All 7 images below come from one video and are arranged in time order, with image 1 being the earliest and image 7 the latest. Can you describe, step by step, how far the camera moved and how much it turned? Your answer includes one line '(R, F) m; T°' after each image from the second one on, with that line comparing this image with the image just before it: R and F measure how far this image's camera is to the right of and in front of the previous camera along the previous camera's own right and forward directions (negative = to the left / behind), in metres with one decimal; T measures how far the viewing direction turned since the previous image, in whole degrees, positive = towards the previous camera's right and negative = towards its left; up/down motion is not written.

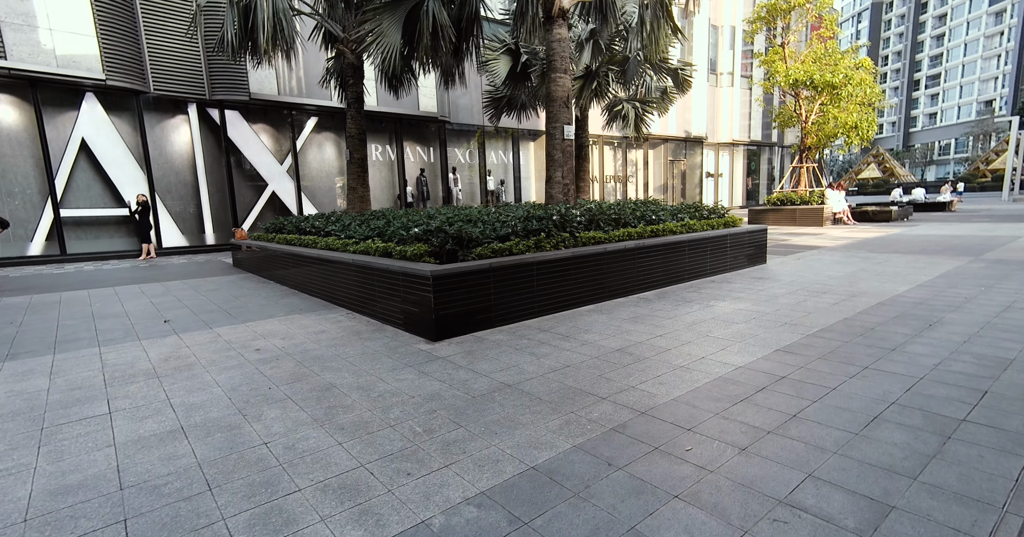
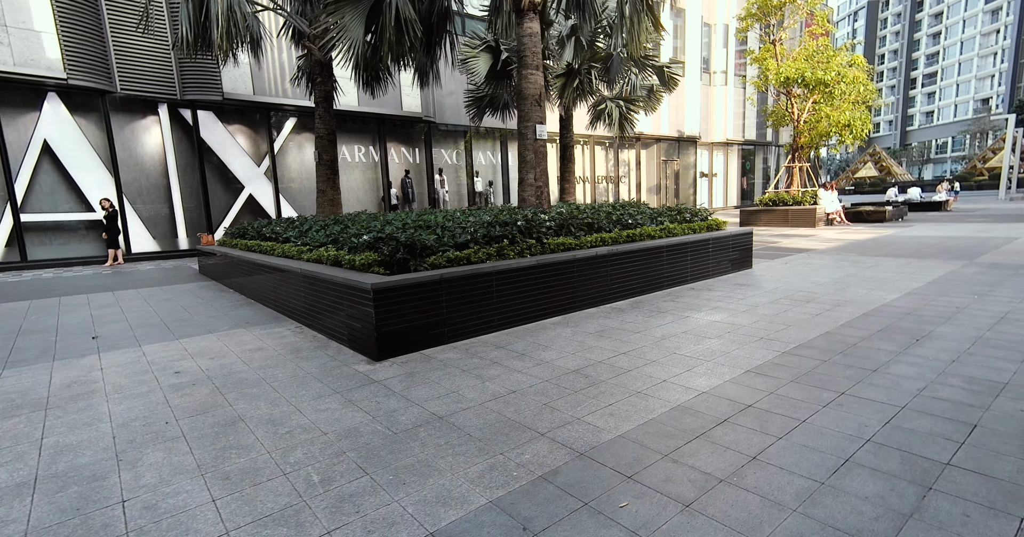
(+0.4, +0.4) m; 0°
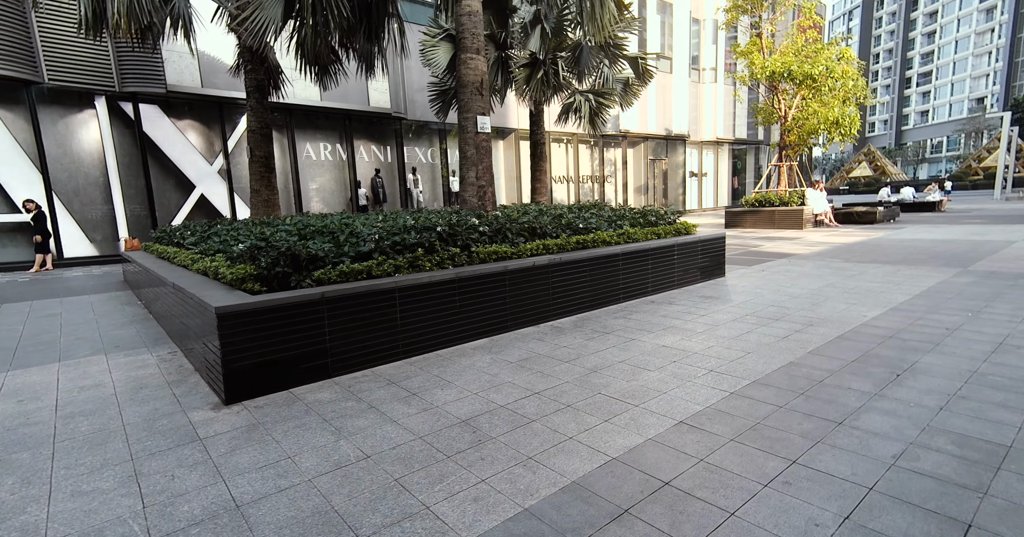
(+0.8, +0.9) m; 0°
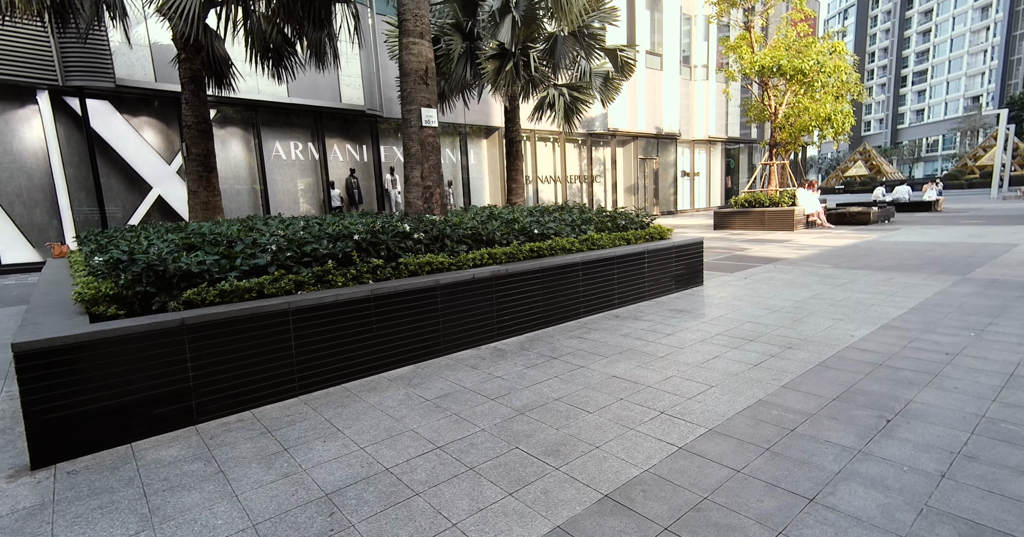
(+0.6, +0.8) m; 0°
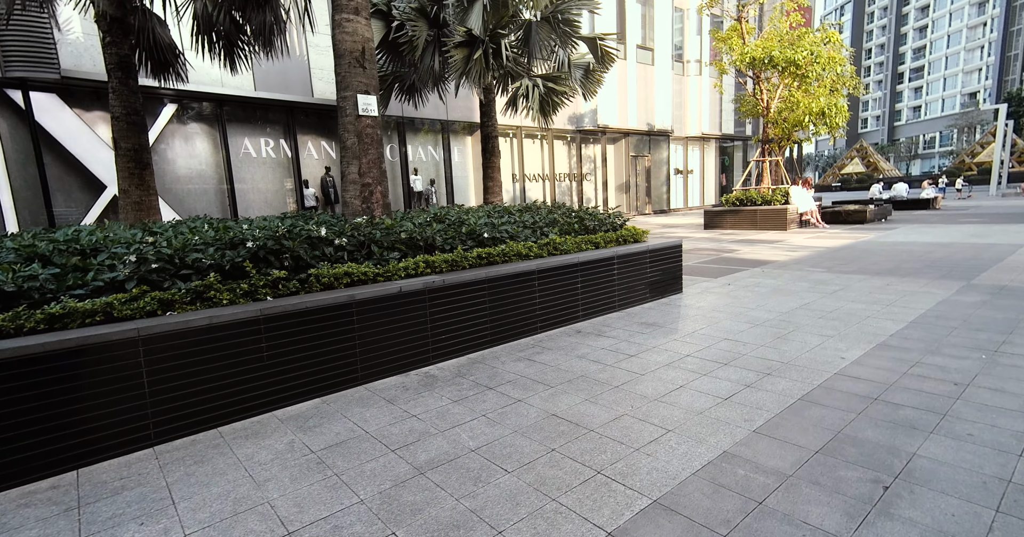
(+0.5, +0.8) m; 0°
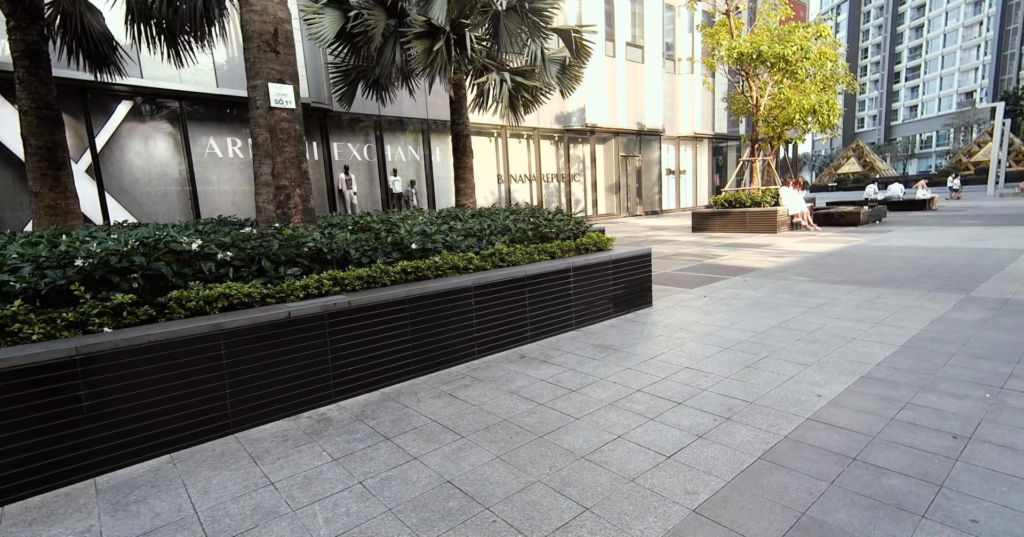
(+0.6, +0.8) m; 0°
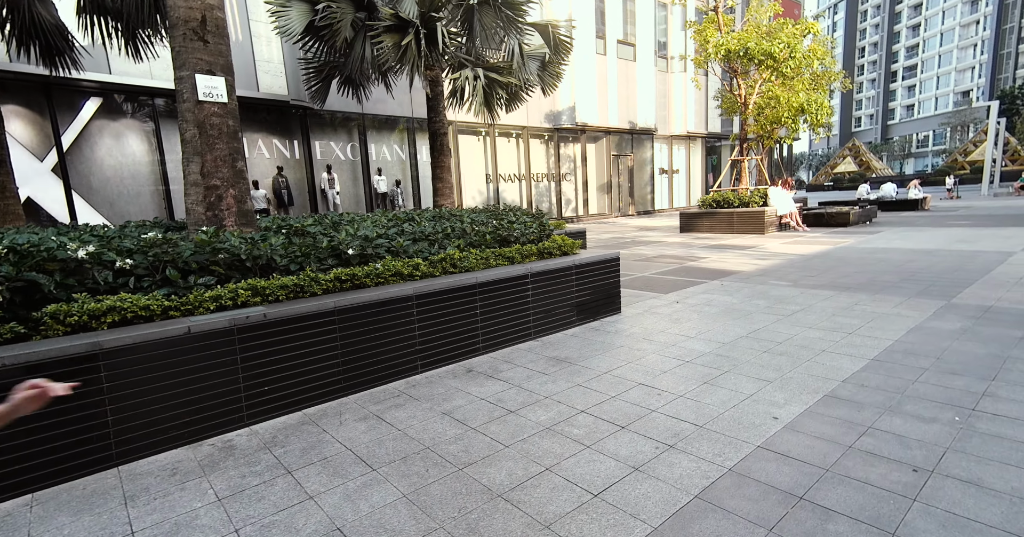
(+0.5, +0.4) m; 0°
